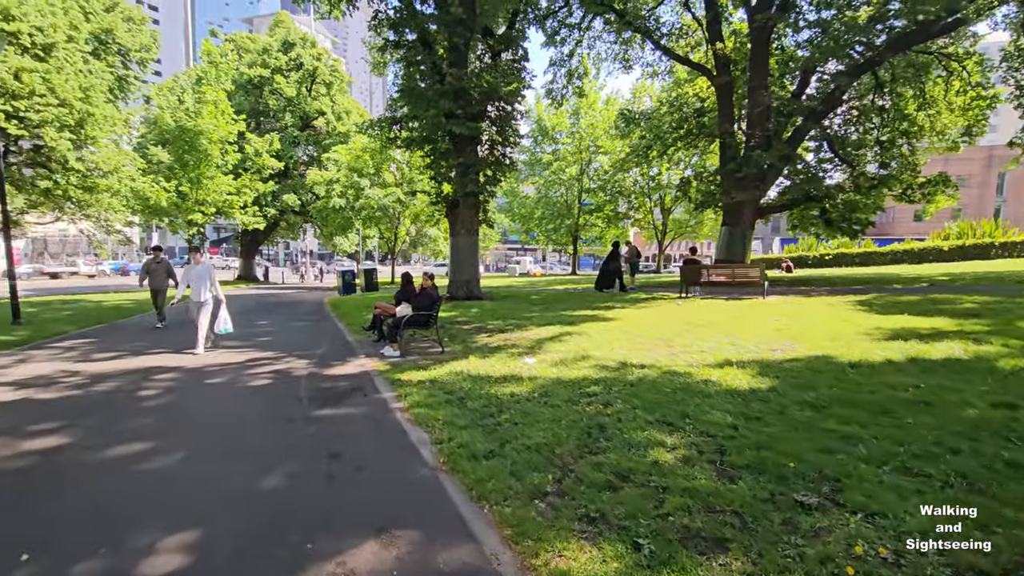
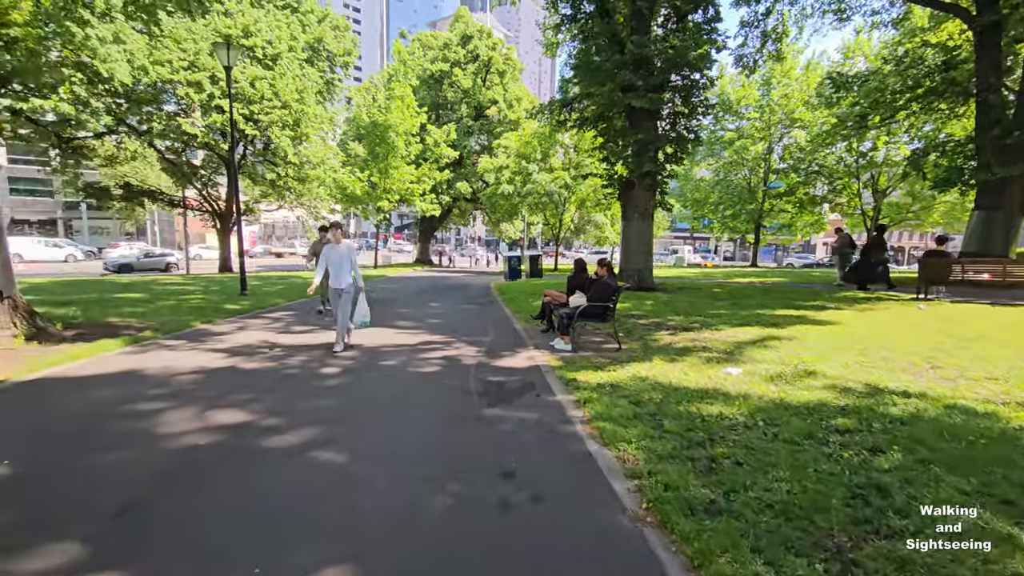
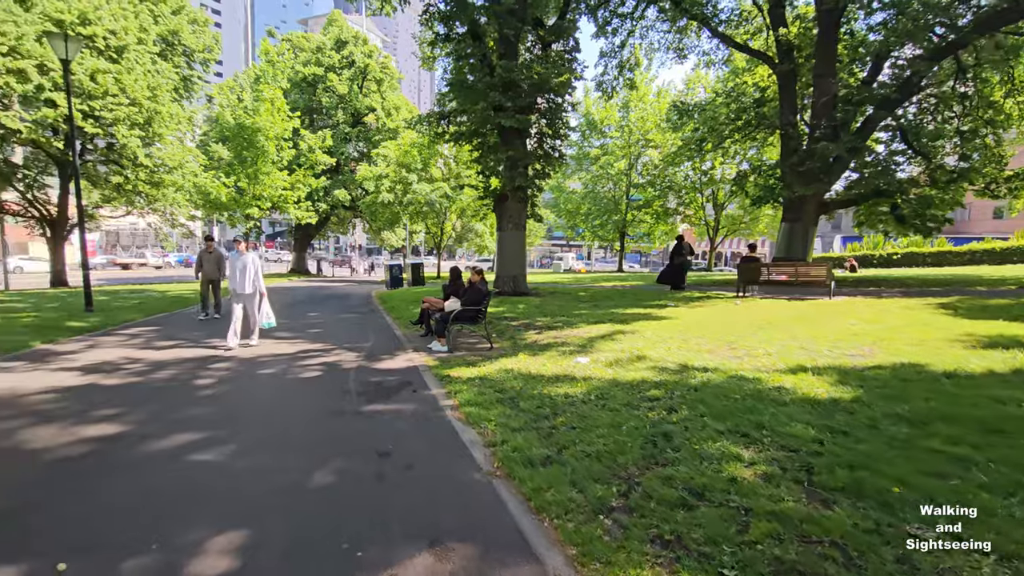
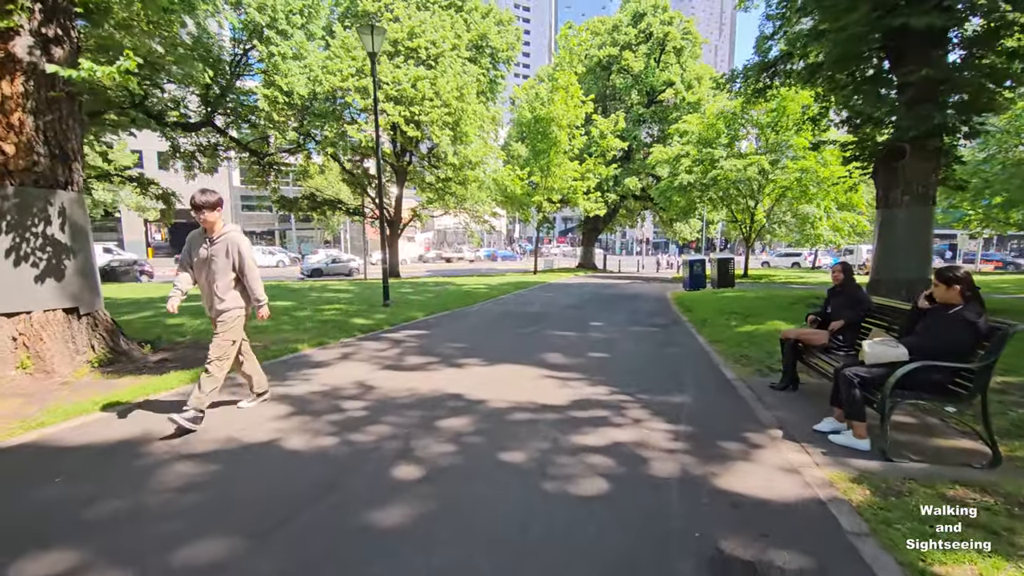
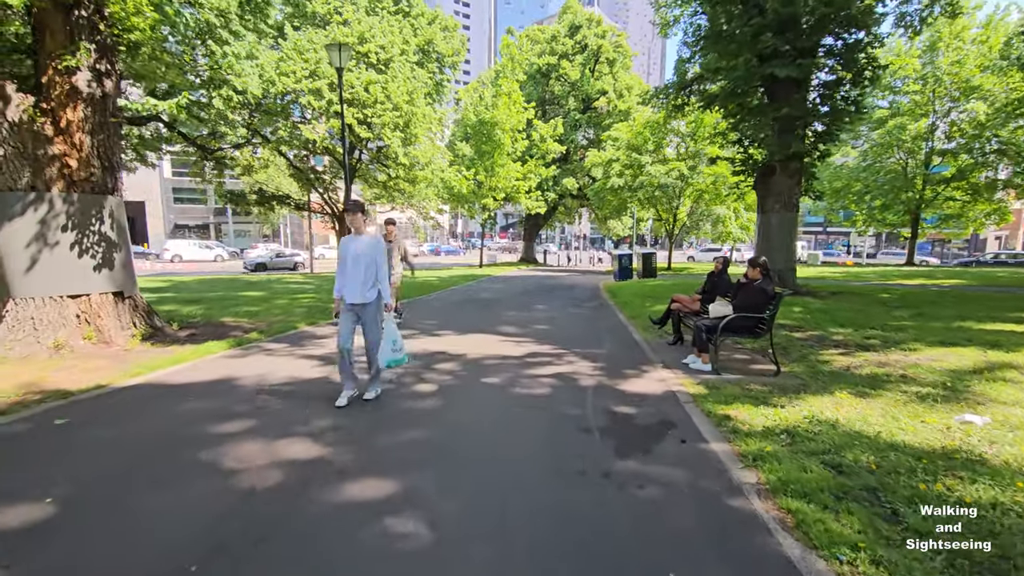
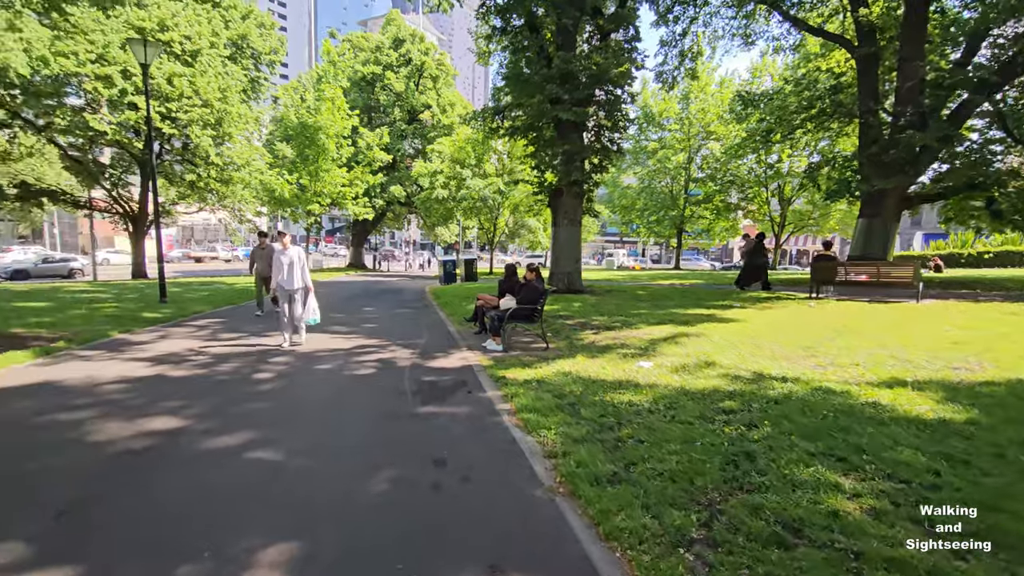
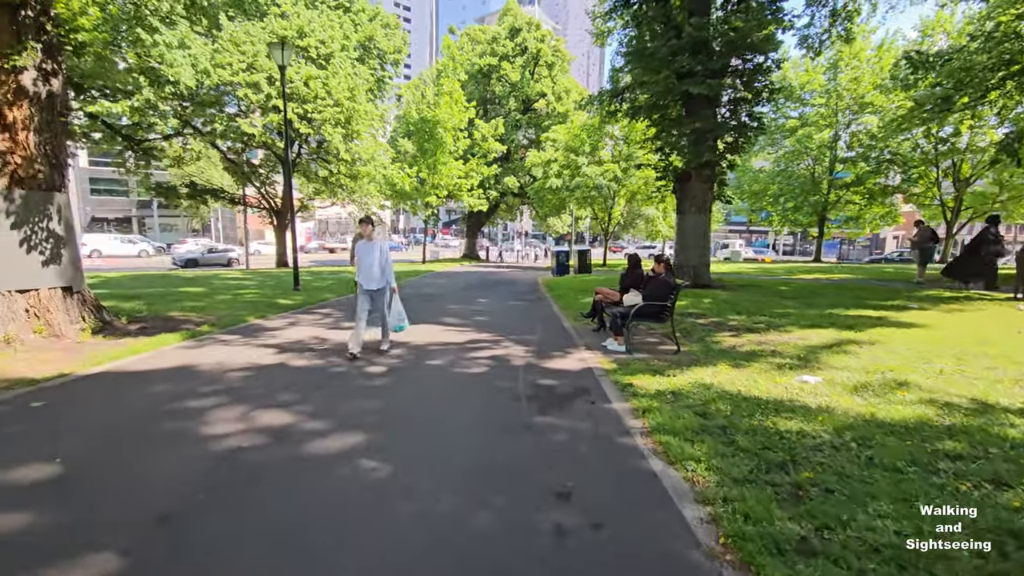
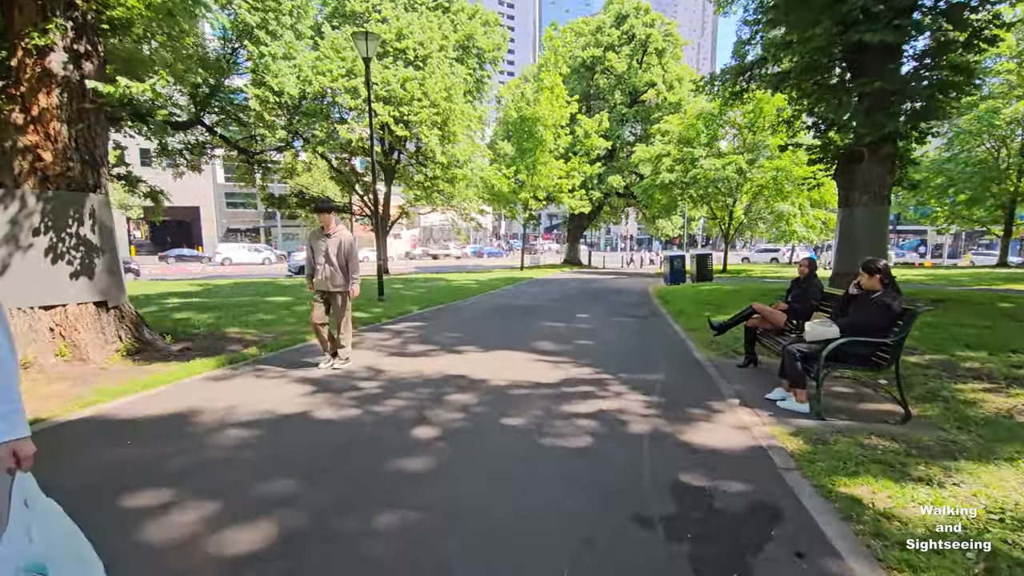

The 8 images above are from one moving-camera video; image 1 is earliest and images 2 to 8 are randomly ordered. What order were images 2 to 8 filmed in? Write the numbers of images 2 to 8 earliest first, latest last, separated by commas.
3, 6, 2, 7, 5, 8, 4
